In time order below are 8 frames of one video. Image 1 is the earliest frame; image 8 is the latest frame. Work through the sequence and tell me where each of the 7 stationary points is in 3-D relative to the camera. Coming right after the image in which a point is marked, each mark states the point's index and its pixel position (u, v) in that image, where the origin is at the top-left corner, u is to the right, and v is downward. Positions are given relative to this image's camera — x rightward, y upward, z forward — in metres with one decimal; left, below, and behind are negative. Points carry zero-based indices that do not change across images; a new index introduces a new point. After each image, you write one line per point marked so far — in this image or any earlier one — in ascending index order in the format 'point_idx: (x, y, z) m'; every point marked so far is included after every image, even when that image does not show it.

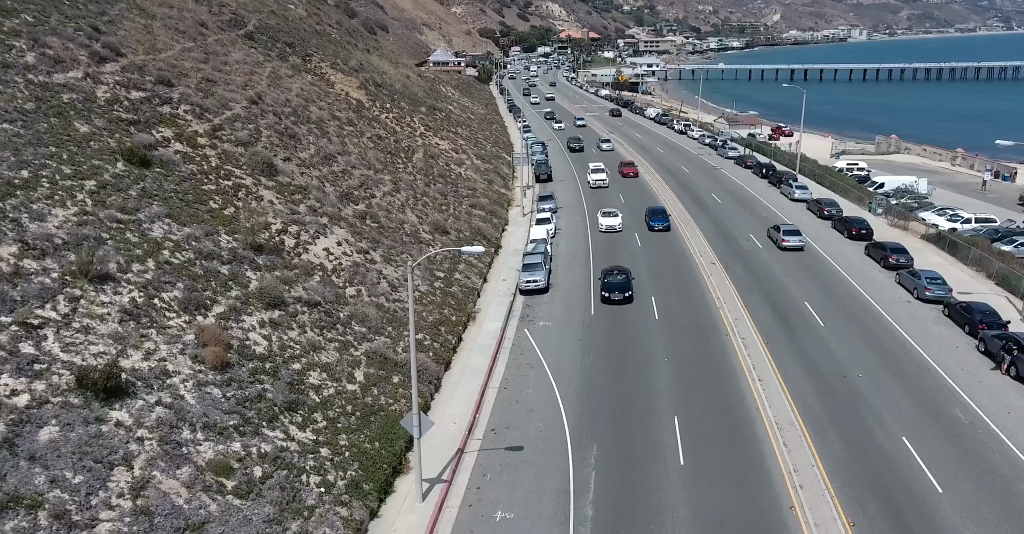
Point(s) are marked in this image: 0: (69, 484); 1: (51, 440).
0: (-9.5, -4.7, +17.9) m
1: (-10.3, -3.8, +18.6) m
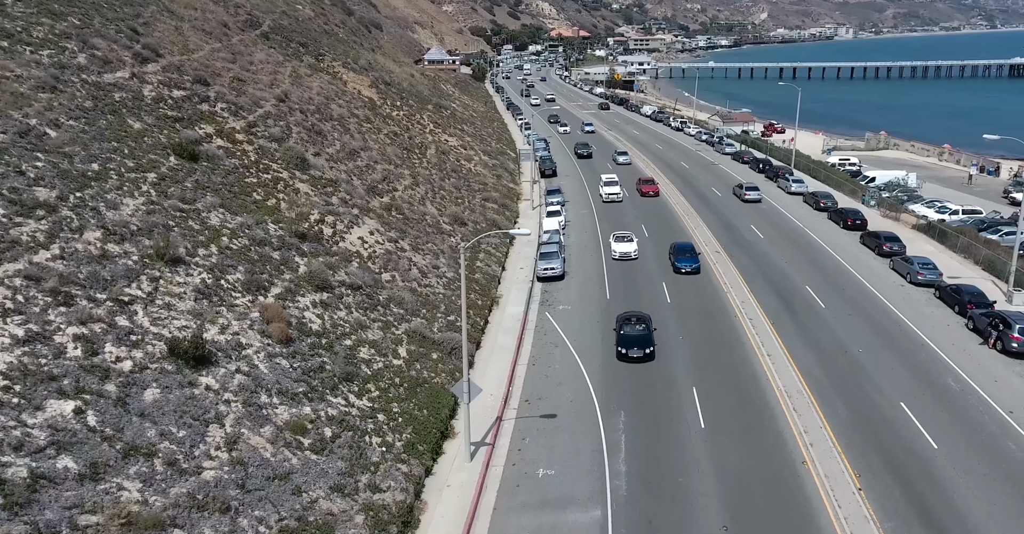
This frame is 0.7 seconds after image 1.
0: (-8.3, -4.2, +20.3) m
1: (-9.0, -3.3, +21.0) m
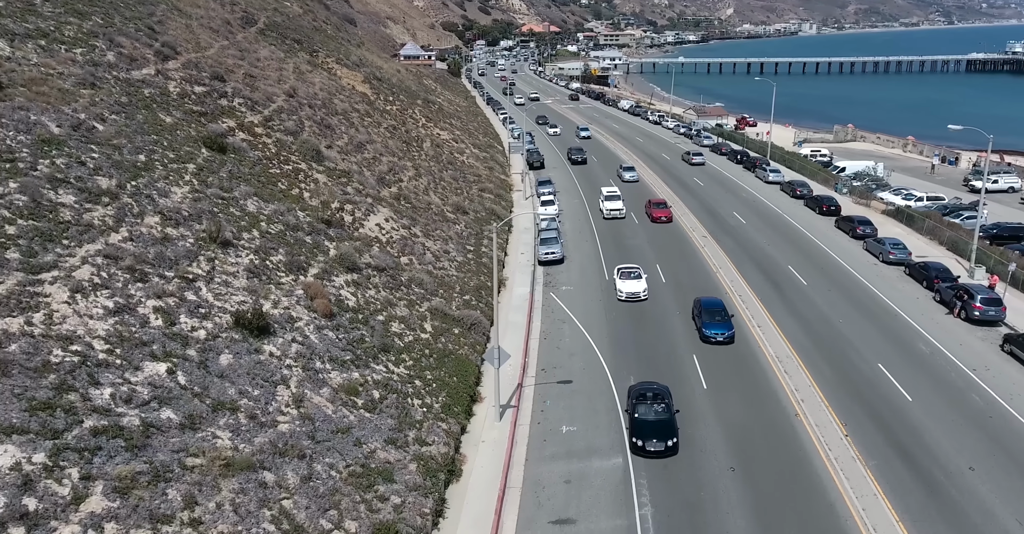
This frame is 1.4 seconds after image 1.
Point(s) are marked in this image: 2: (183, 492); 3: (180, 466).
0: (-7.2, -3.5, +22.9) m
1: (-8.0, -2.7, +23.5) m
2: (-7.4, -5.1, +18.6) m
3: (-7.8, -4.7, +19.3) m
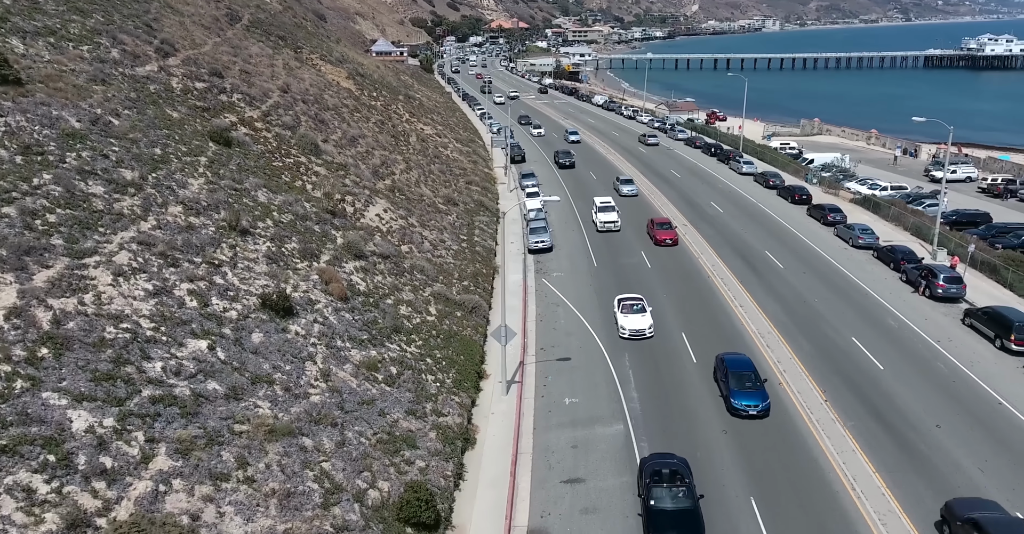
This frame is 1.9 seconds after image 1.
0: (-6.8, -3.1, +24.7) m
1: (-7.7, -2.2, +25.3) m
2: (-6.8, -4.6, +20.4) m
3: (-7.2, -4.2, +21.1) m
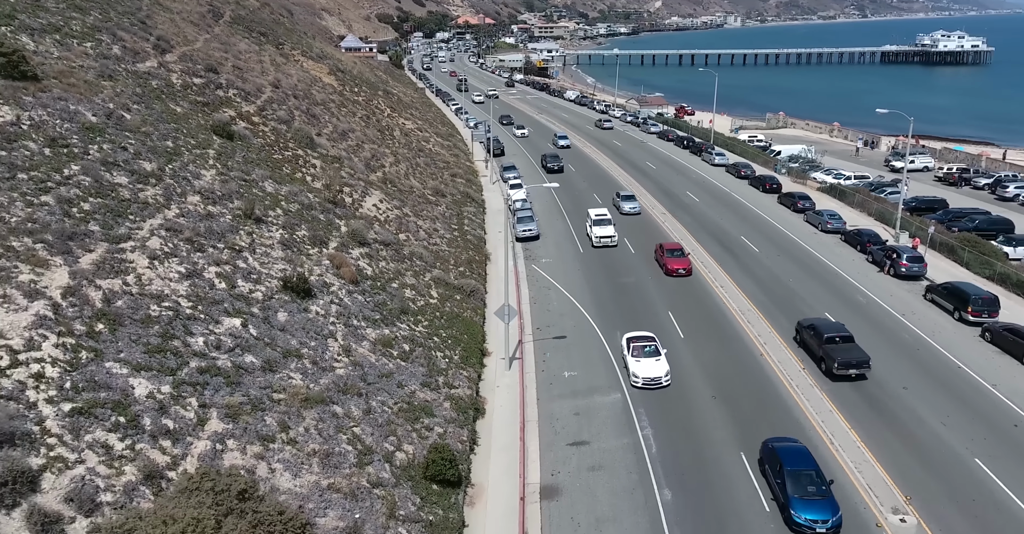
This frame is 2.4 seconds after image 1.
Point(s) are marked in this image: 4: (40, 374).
0: (-6.5, -2.5, +26.5) m
1: (-7.4, -1.7, +27.1) m
2: (-6.3, -4.1, +22.3) m
3: (-6.7, -3.7, +22.9) m
4: (-10.7, -2.4, +18.9) m
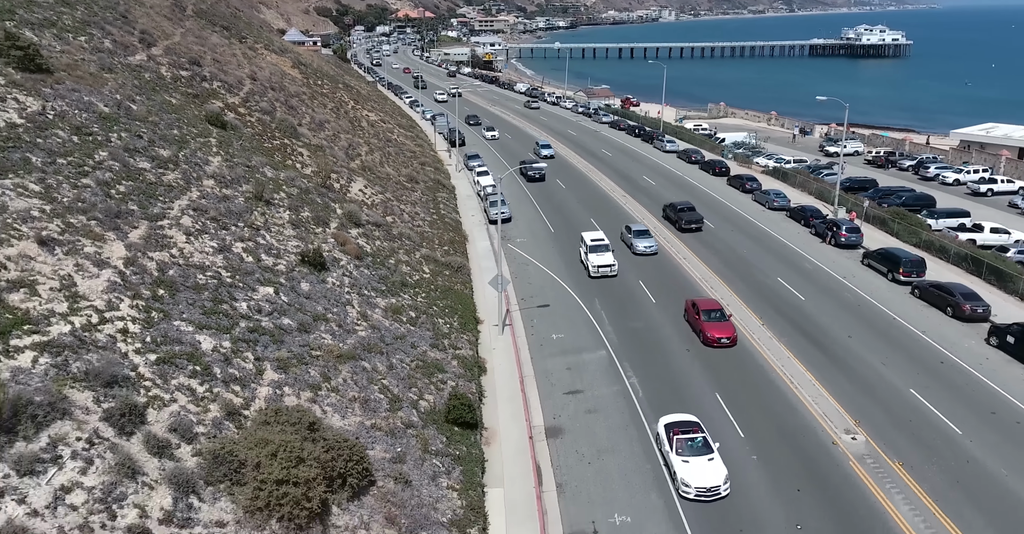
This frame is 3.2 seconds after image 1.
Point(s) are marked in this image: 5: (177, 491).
0: (-6.4, -1.6, +29.5) m
1: (-7.3, -0.8, +30.0) m
2: (-5.9, -3.2, +25.3) m
3: (-6.3, -2.8, +25.8) m
4: (-10.1, -1.6, +21.6) m
5: (-7.2, -4.8, +17.7) m
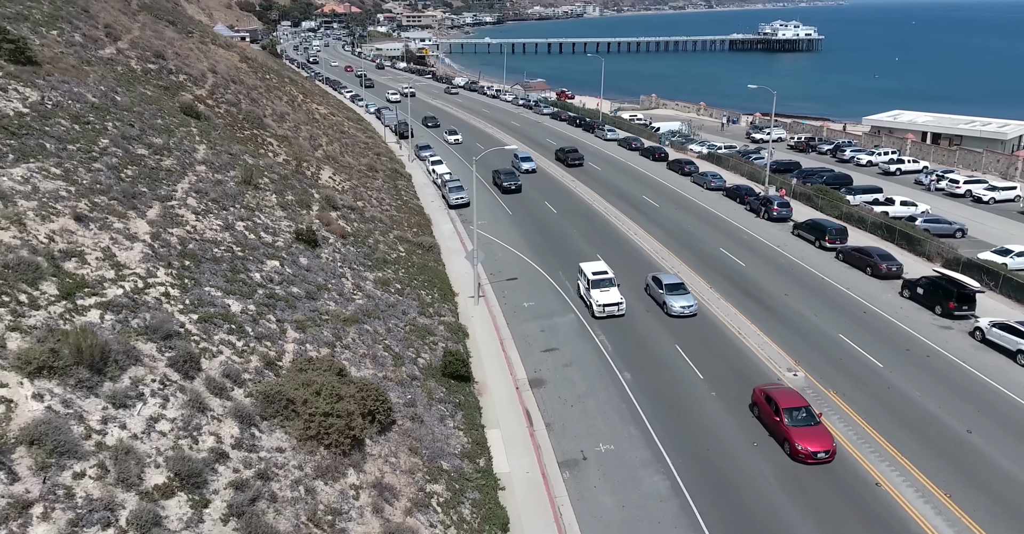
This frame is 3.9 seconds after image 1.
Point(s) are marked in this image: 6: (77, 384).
0: (-7.1, -0.6, +32.3) m
1: (-8.1, +0.2, +32.7) m
2: (-6.1, -2.2, +28.1) m
3: (-6.7, -1.8, +28.7) m
4: (-10.0, -0.8, +24.1) m
5: (-6.7, -3.9, +20.4) m
6: (-9.7, -2.6, +18.5) m
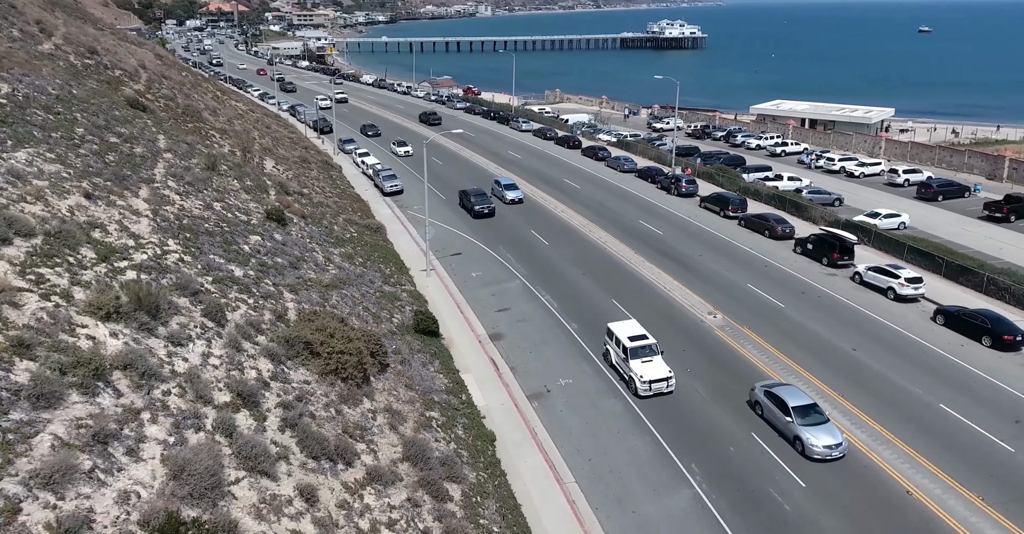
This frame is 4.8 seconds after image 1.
0: (-8.9, +0.5, +35.5) m
1: (-10.0, +1.3, +35.8) m
2: (-7.4, -1.1, +31.5) m
3: (-8.0, -0.6, +32.0) m
4: (-10.8, +0.3, +27.0) m
5: (-6.9, -2.7, +23.9) m
6: (-9.7, -1.6, +21.6) m
